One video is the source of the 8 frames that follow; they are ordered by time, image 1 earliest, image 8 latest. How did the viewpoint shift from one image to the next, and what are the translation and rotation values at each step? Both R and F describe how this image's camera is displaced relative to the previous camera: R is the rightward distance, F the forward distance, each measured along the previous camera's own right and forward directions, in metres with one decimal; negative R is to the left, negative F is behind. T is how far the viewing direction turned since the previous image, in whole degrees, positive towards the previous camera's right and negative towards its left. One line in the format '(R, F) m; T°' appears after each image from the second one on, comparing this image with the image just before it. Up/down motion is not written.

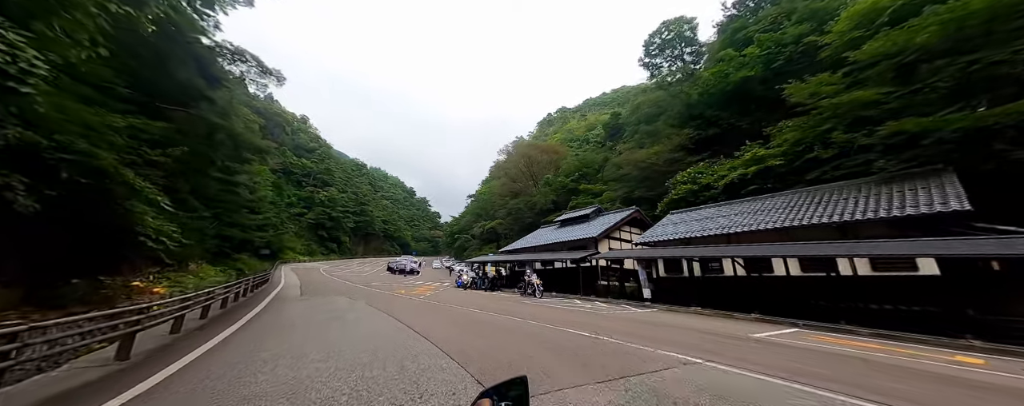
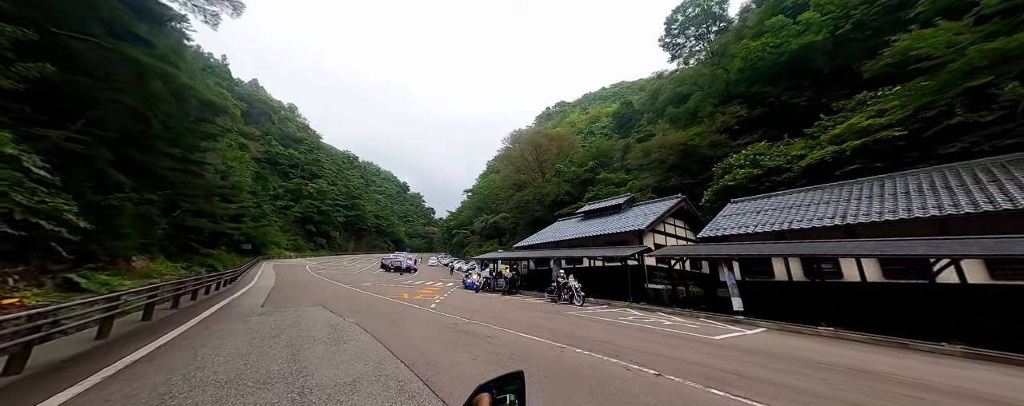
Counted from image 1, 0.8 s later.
(-1.5, +3.2) m; +1°
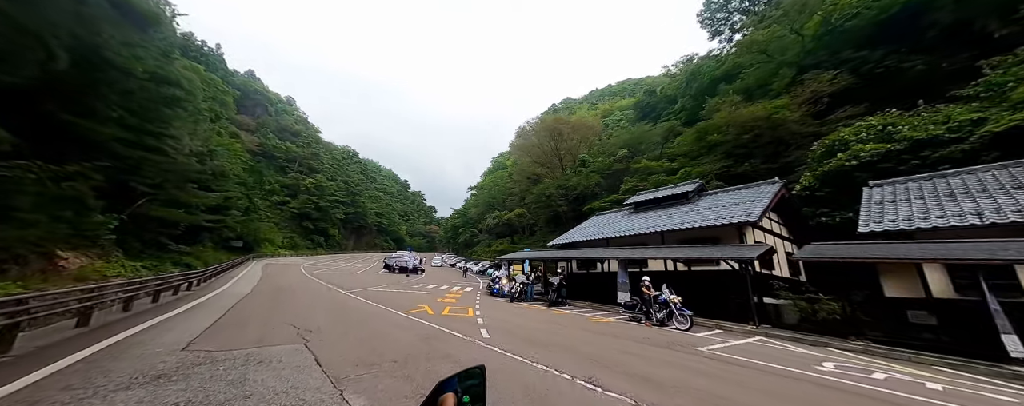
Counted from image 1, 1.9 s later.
(-2.0, +3.6) m; 0°
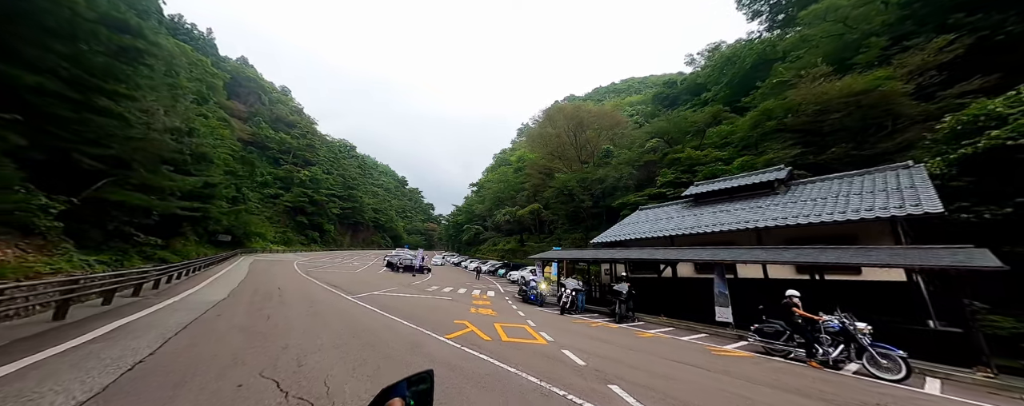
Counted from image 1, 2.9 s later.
(-2.0, +2.8) m; +1°
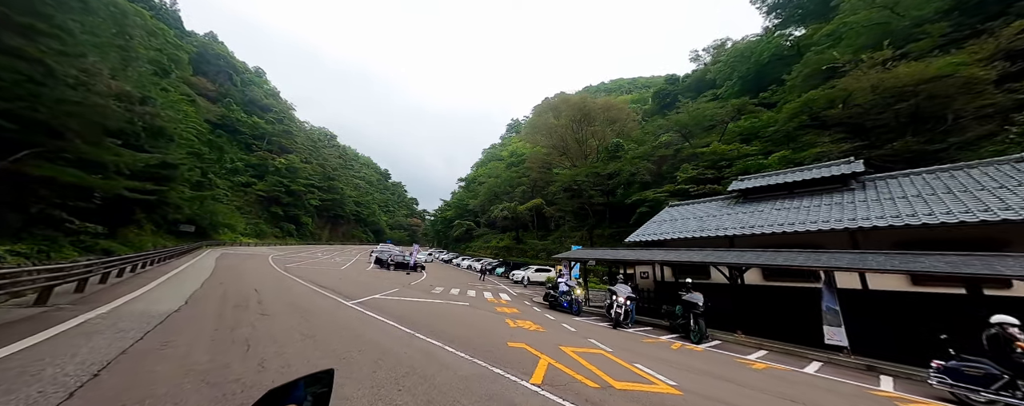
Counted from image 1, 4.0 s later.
(-1.8, +2.1) m; +3°
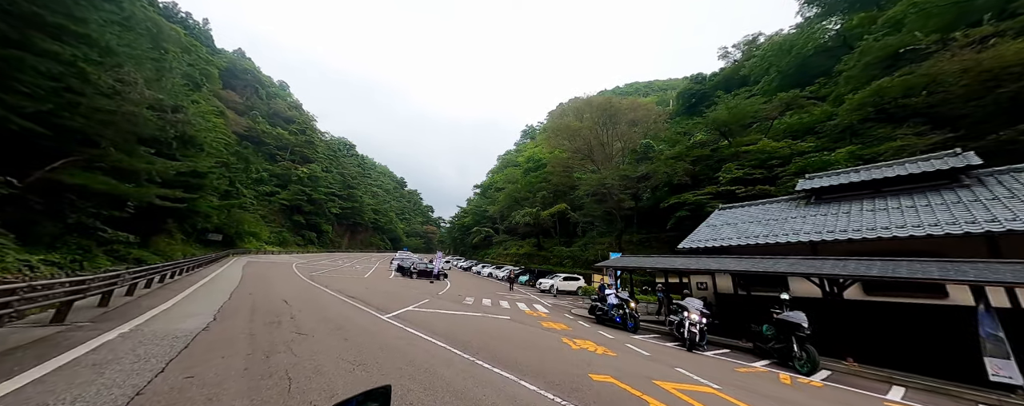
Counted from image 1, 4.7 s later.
(-1.1, +1.0) m; -3°
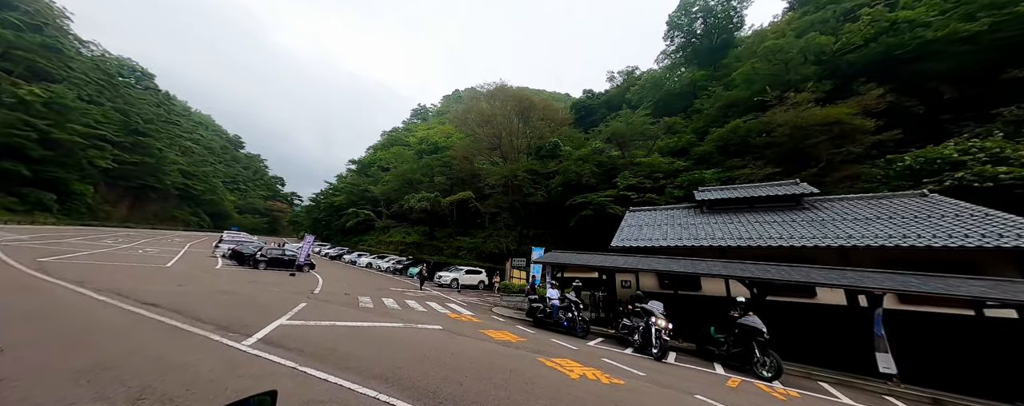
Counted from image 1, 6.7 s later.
(-1.9, +2.5) m; +23°
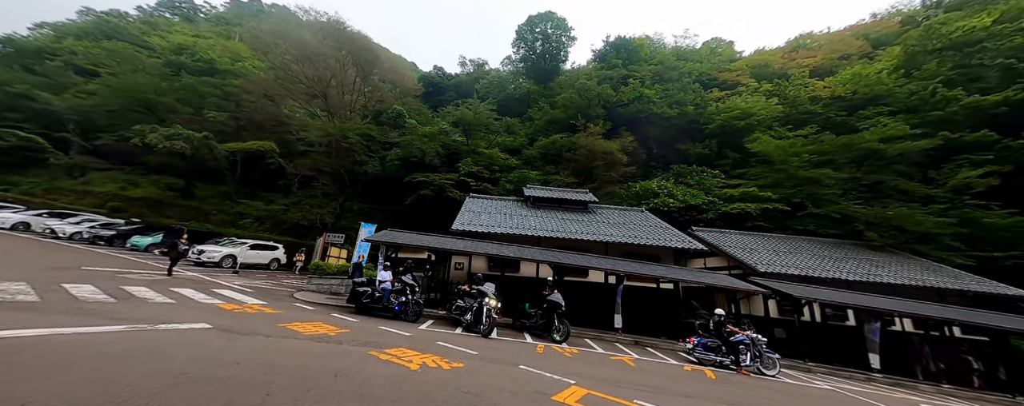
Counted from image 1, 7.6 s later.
(-0.5, +0.5) m; +33°
